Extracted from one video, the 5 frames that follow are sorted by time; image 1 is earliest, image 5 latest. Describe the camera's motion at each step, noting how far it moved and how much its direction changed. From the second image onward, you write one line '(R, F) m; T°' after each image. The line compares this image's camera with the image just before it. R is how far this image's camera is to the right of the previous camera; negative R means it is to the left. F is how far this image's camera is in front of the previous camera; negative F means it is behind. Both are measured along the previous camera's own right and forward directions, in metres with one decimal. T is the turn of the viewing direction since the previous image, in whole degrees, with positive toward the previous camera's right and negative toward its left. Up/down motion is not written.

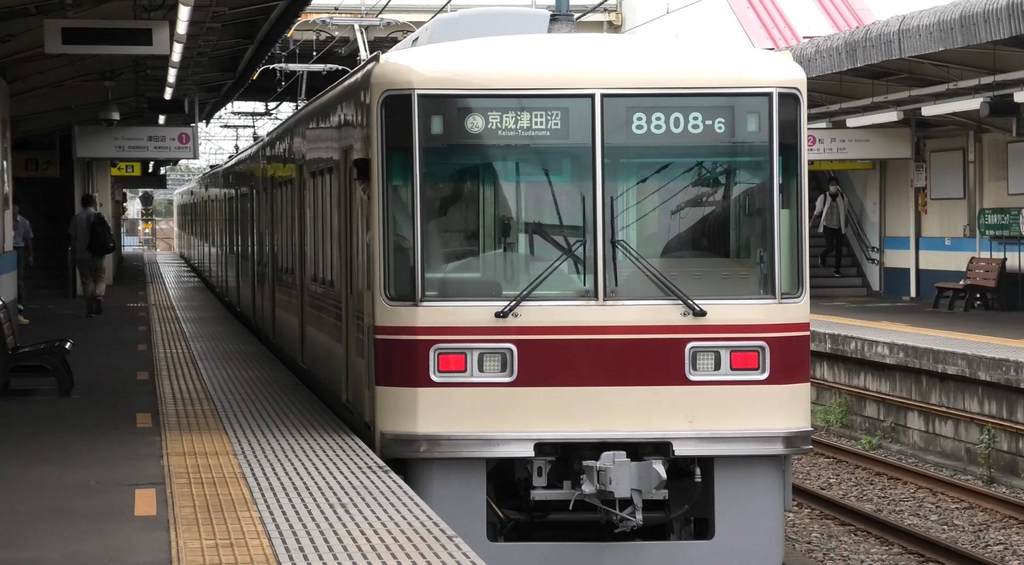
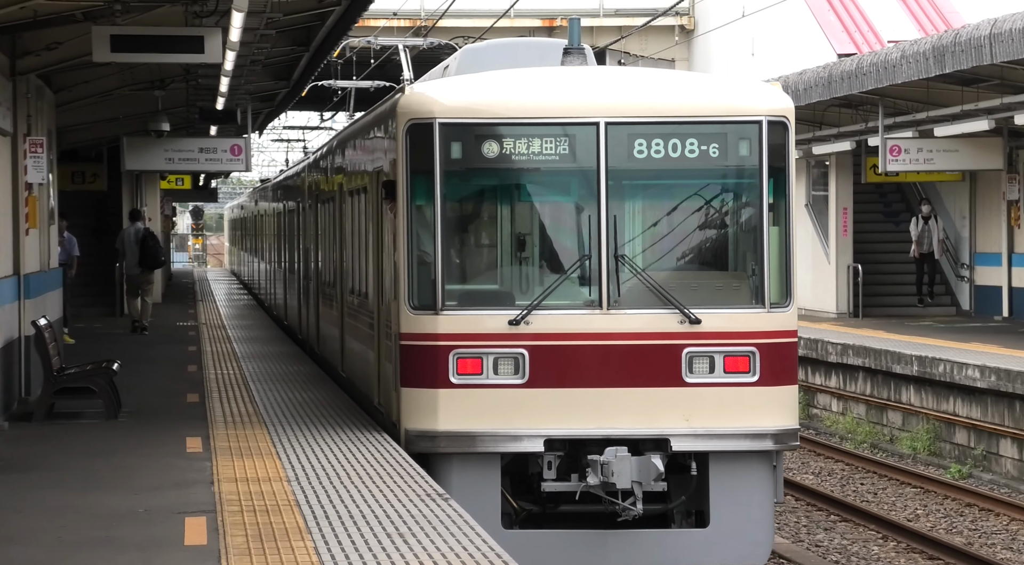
(-0.2, +0.8) m; -2°
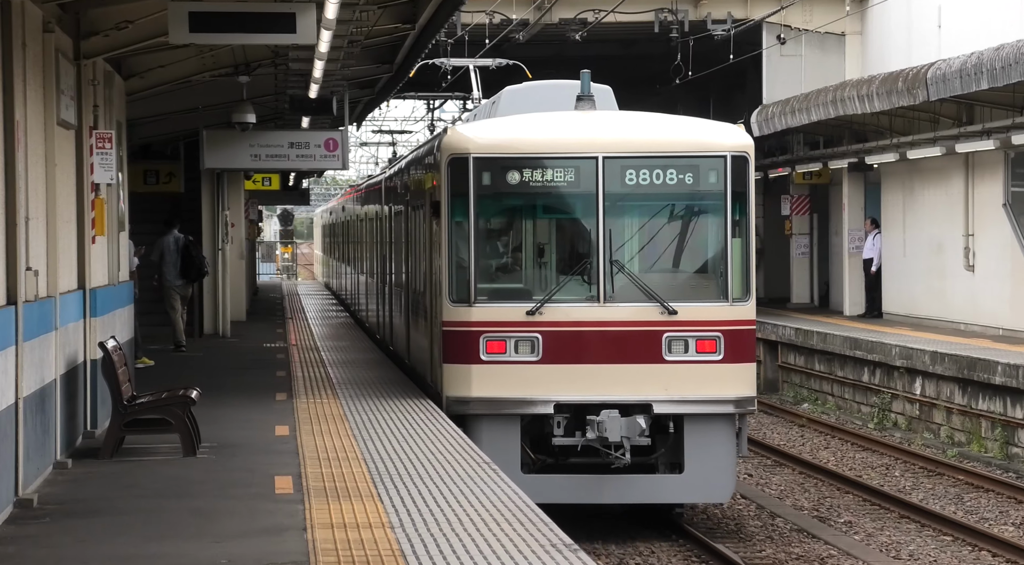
(-0.5, +2.1) m; -3°
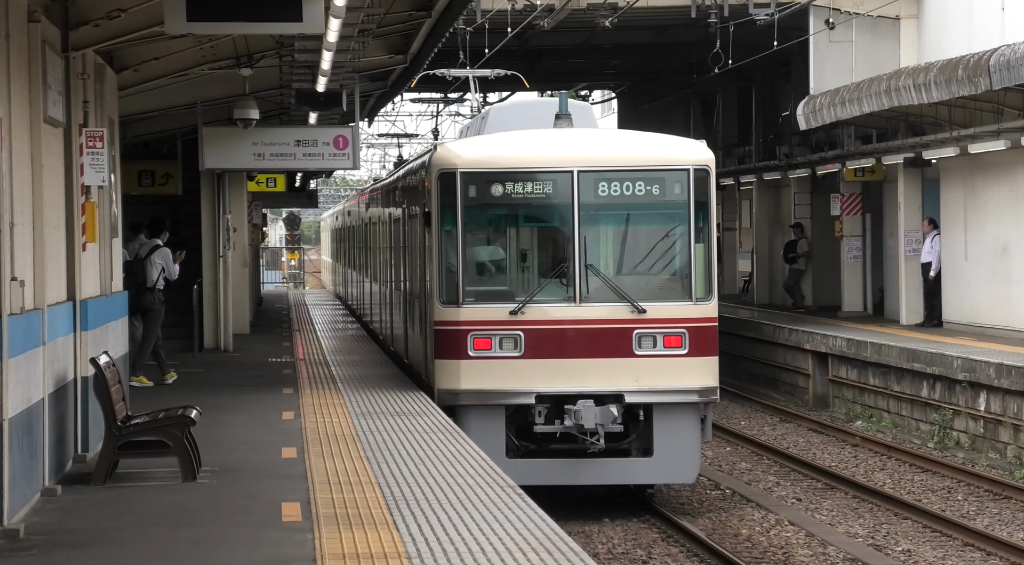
(-0.1, +1.0) m; 0°
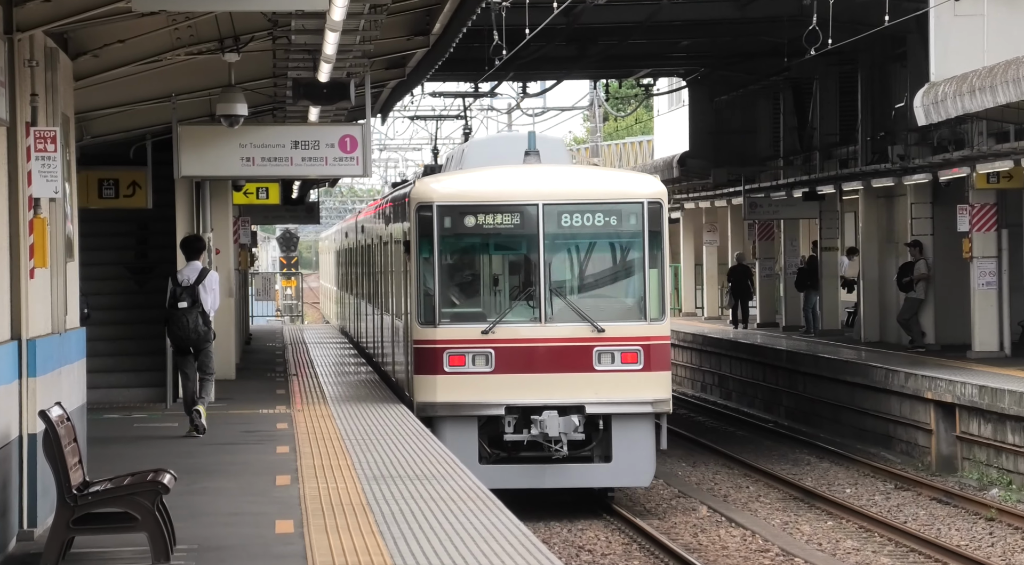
(-0.2, +2.3) m; -1°
